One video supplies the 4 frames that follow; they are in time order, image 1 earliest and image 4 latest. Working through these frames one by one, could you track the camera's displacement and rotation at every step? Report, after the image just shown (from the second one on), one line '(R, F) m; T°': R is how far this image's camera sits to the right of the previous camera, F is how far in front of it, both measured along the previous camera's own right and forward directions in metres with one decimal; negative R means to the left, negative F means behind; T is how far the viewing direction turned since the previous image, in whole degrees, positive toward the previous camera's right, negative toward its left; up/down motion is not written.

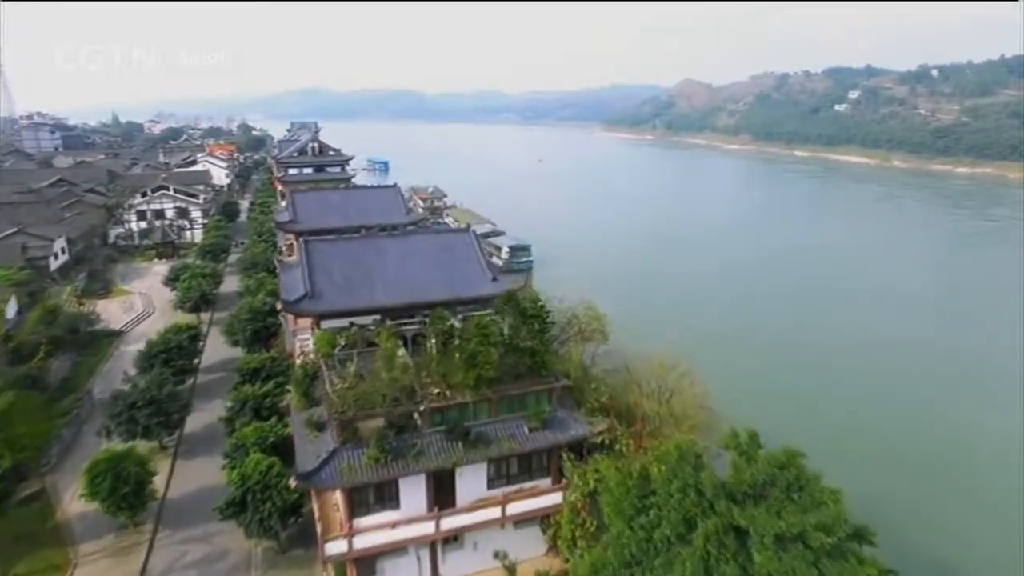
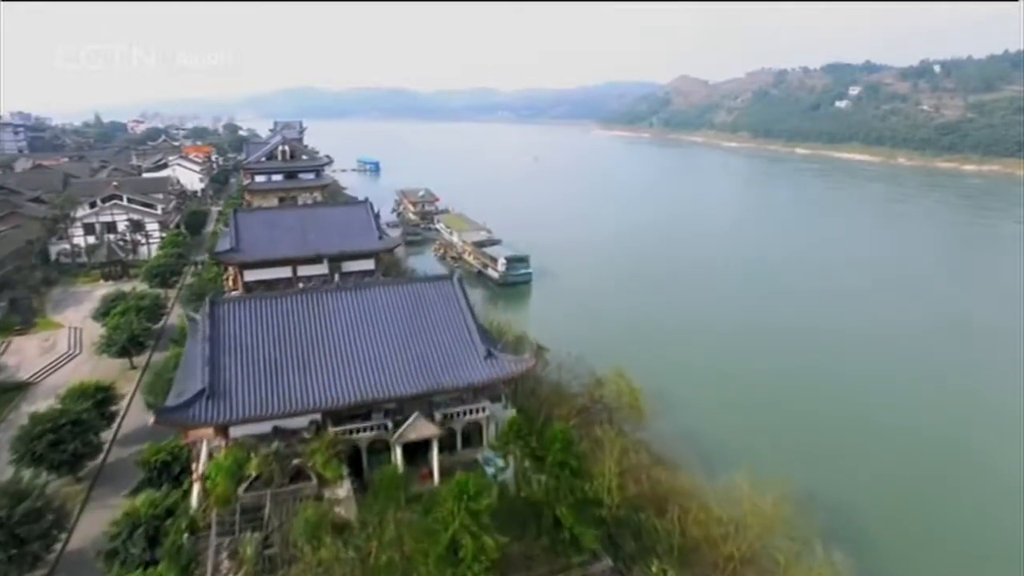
(-0.1, +3.1) m; 0°
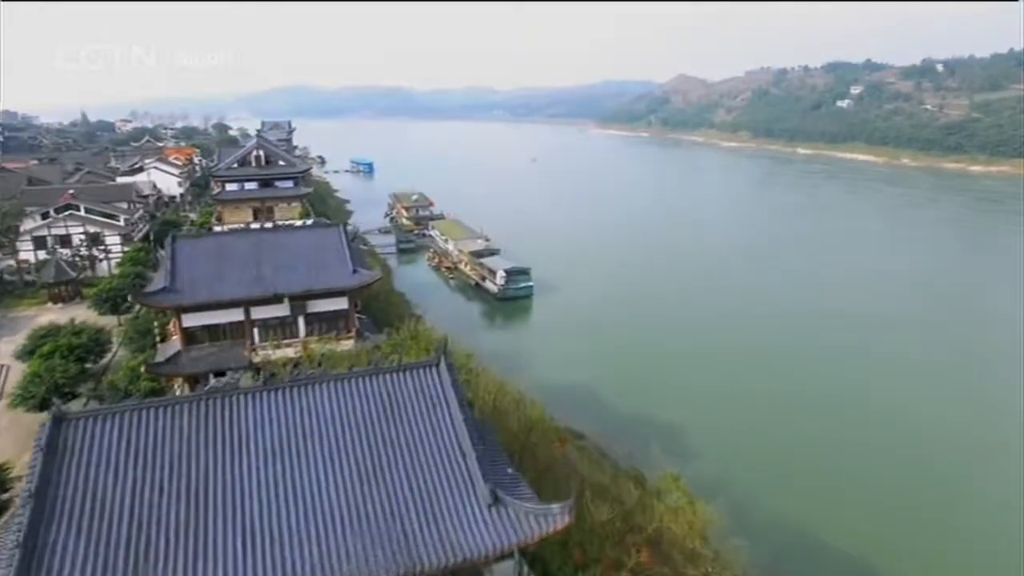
(-0.1, +2.4) m; 0°
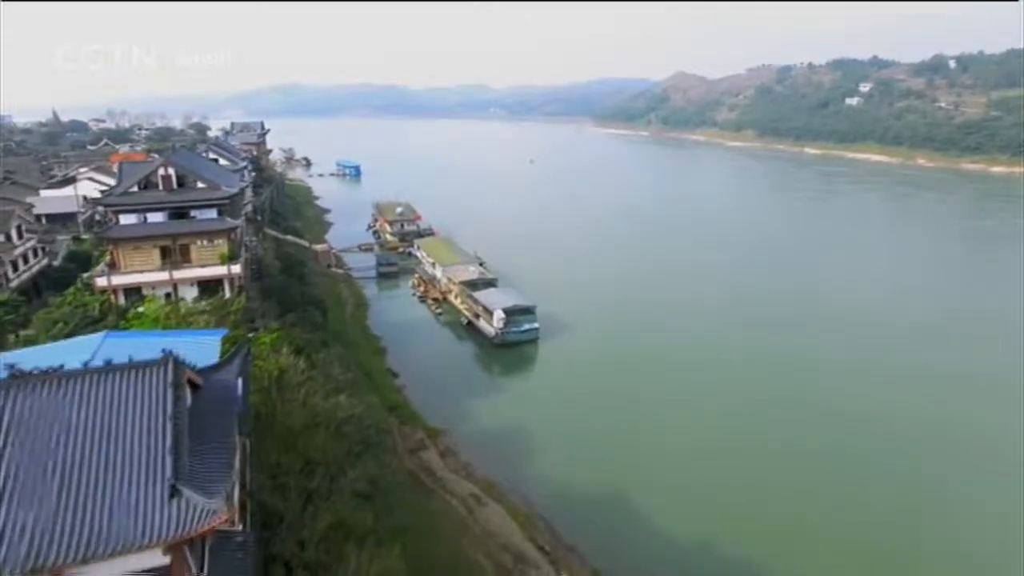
(-0.2, +5.8) m; 0°
